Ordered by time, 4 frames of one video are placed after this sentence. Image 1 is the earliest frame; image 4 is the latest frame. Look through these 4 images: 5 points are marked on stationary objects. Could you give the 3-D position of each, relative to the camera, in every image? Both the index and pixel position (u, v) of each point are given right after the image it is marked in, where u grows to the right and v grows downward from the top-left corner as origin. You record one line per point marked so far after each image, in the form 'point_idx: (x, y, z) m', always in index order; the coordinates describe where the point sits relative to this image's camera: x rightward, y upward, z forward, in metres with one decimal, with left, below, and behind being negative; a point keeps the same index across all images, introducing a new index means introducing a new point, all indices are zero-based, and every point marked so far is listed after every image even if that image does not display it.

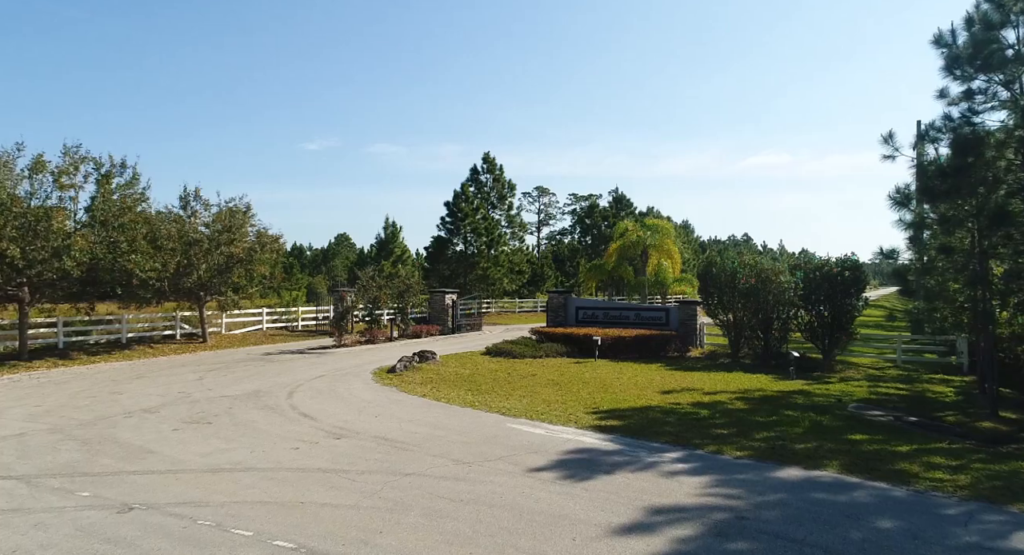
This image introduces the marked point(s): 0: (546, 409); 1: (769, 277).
0: (+0.5, -2.1, +9.8) m
1: (+6.7, 0.0, +16.2) m
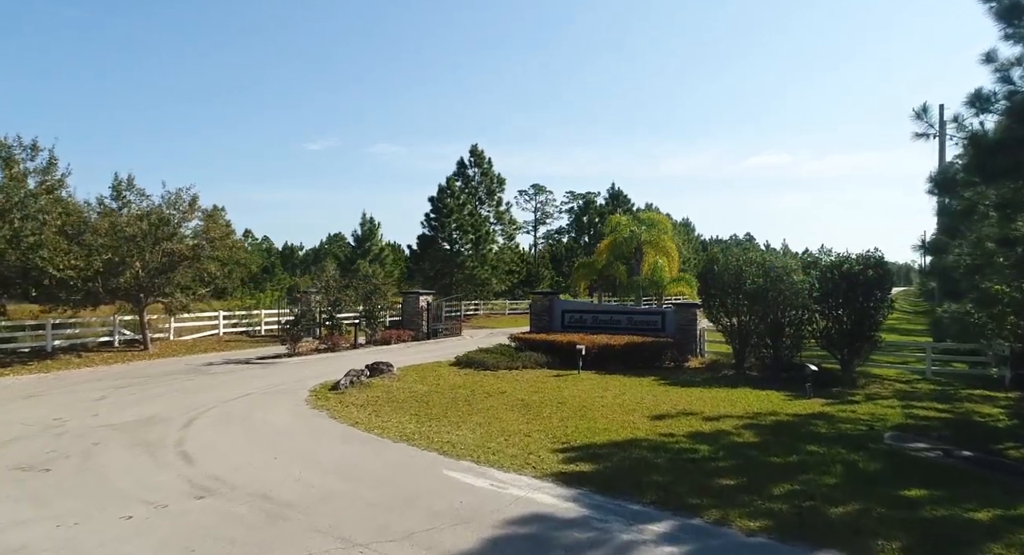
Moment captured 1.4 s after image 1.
0: (-0.1, -2.1, +7.7) m
1: (+6.1, 0.0, +14.1) m
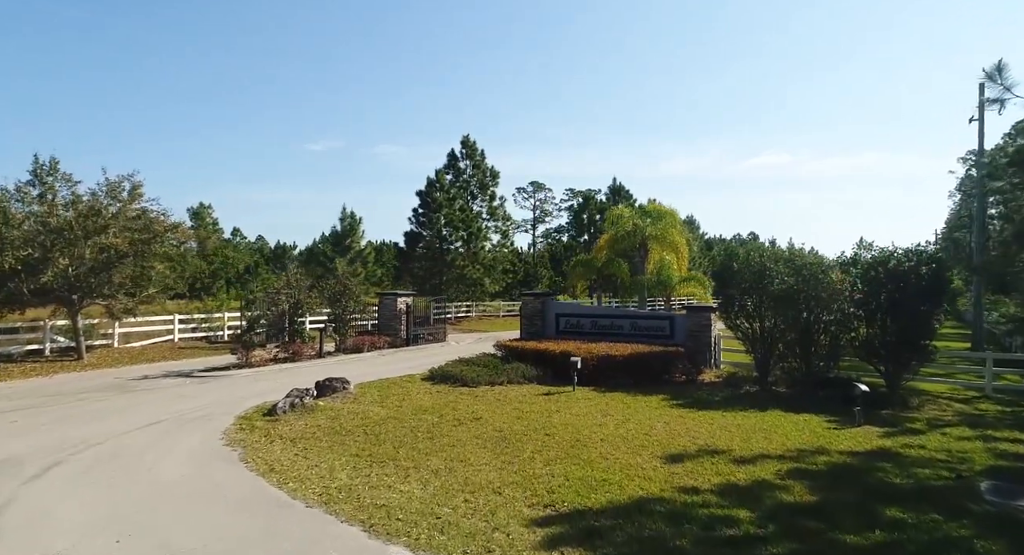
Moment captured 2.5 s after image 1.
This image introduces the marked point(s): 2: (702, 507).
0: (-0.5, -2.0, +5.5) m
1: (+5.8, +0.1, +11.8) m
2: (+1.7, -2.1, +5.6) m
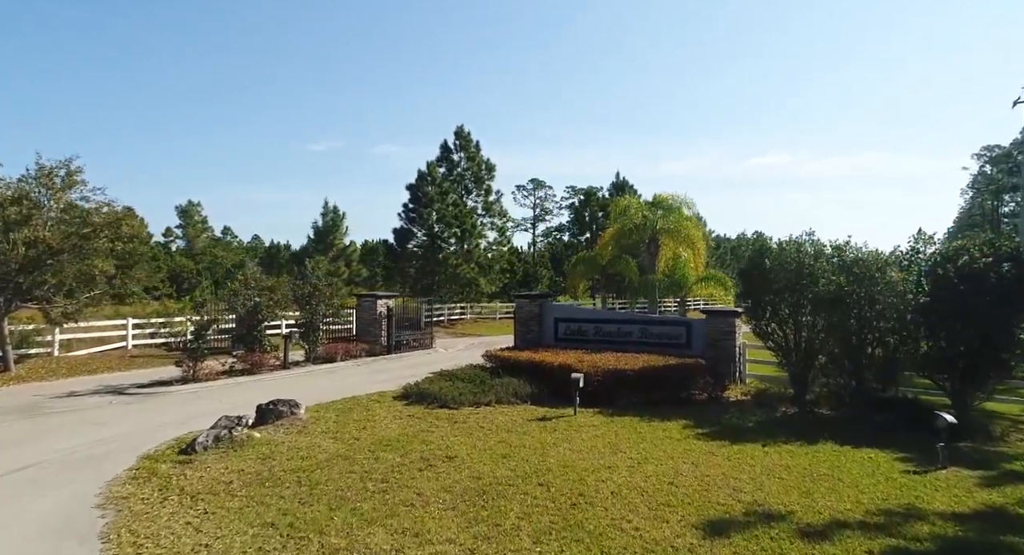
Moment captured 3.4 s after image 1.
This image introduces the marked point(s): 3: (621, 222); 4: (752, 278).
0: (-0.7, -2.0, +3.4) m
1: (+5.6, +0.1, +9.8) m
2: (+1.5, -2.0, +3.5) m
3: (+3.4, +1.7, +19.5) m
4: (+4.3, 0.0, +11.1) m
